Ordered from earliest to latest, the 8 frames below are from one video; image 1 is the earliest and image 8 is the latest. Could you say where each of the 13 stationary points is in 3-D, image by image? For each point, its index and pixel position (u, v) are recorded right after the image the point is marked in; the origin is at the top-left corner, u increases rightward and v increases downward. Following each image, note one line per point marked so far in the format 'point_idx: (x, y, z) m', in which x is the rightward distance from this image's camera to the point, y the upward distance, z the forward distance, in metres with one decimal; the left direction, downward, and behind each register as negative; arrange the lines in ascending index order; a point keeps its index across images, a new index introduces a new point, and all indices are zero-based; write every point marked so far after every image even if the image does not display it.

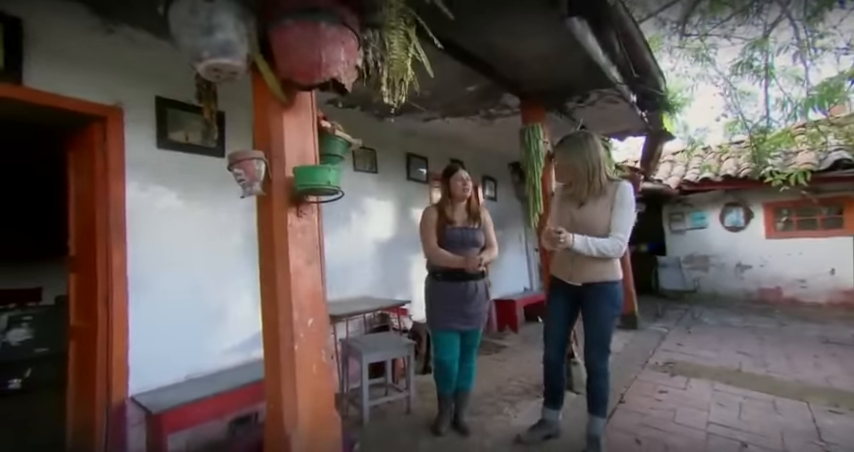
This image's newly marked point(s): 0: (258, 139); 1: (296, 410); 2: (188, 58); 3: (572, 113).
0: (-0.6, +0.3, +1.4) m
1: (-0.4, -0.6, +1.3) m
2: (-0.8, +0.5, +1.3) m
3: (+1.4, +1.1, +3.8) m
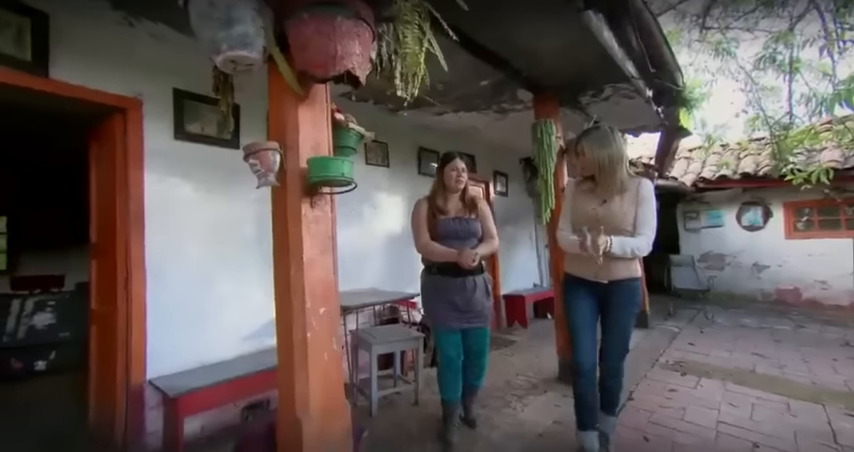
0: (-0.5, +0.3, +1.4) m
1: (-0.4, -0.6, +1.3) m
2: (-0.7, +0.6, +1.3) m
3: (+1.5, +1.1, +3.7) m
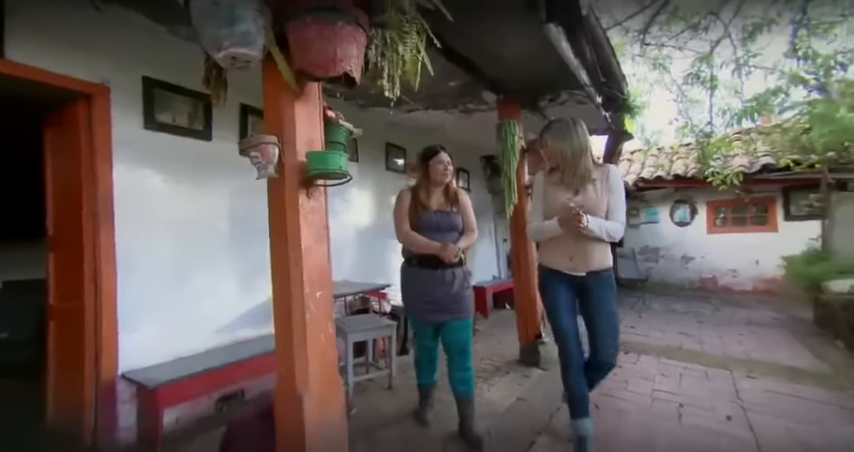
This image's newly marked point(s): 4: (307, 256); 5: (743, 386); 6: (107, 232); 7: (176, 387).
0: (-0.6, +0.4, +1.5) m
1: (-0.4, -0.5, +1.4) m
2: (-0.7, +0.6, +1.3) m
3: (+1.2, +1.2, +4.0) m
4: (-0.4, -0.1, +1.4) m
5: (+2.1, -1.1, +2.6) m
6: (-1.7, 0.0, +2.1) m
7: (-1.3, -0.8, +2.1) m
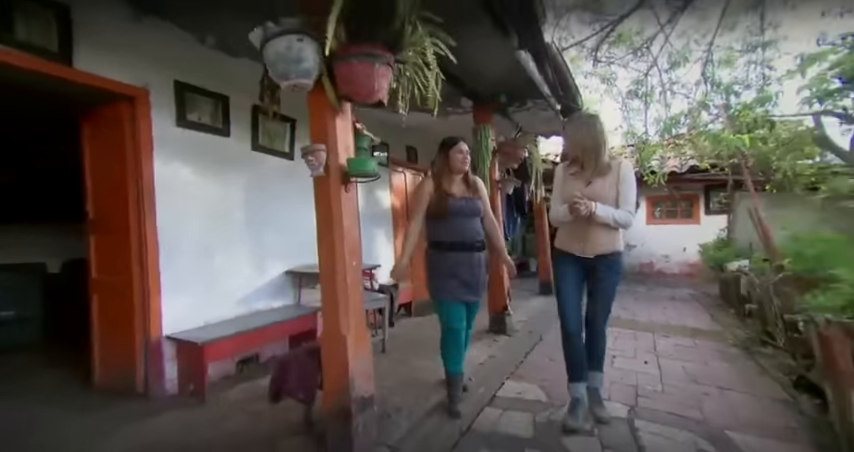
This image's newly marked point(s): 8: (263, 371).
0: (-0.5, +0.4, +2.0) m
1: (-0.4, -0.5, +1.9) m
2: (-0.7, +0.7, +1.8) m
3: (+1.0, +1.3, +4.6) m
4: (-0.4, 0.0, +1.9) m
5: (+2.0, -1.0, +3.4) m
6: (-1.7, 0.0, +2.5) m
7: (-1.3, -0.7, +2.5) m
8: (-1.2, -1.1, +3.0) m
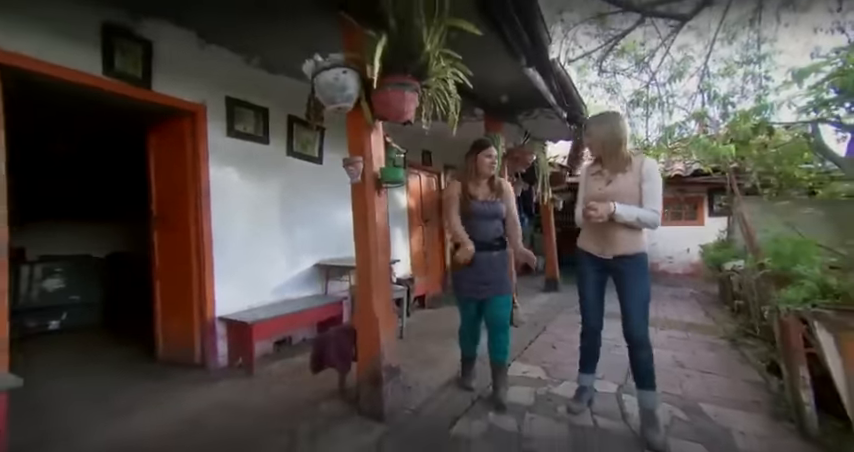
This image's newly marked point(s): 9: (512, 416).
0: (-0.4, +0.4, +2.3) m
1: (-0.3, -0.4, +2.3) m
2: (-0.6, +0.7, +2.2) m
3: (+1.2, +1.3, +5.0) m
4: (-0.3, 0.0, +2.3) m
5: (+2.1, -1.0, +3.7) m
6: (-1.6, +0.1, +2.9) m
7: (-1.2, -0.7, +2.9) m
8: (-1.1, -1.1, +3.4) m
9: (+0.5, -1.0, +2.2) m
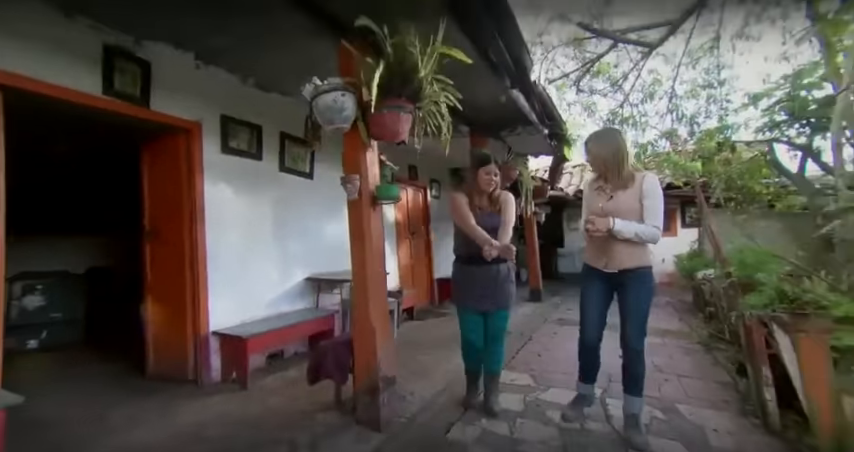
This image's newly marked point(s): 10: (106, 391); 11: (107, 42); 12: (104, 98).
0: (-0.5, +0.4, +2.4) m
1: (-0.3, -0.5, +2.4) m
2: (-0.6, +0.6, +2.3) m
3: (+1.0, +1.1, +5.1) m
4: (-0.3, -0.1, +2.4) m
5: (+2.0, -1.1, +3.9) m
6: (-1.6, 0.0, +2.9) m
7: (-1.3, -0.8, +2.9) m
8: (-1.2, -1.2, +3.4) m
9: (+0.4, -1.1, +2.3) m
10: (-2.3, -1.2, +2.9) m
11: (-2.0, +1.1, +2.5) m
12: (-1.9, +0.8, +2.4) m
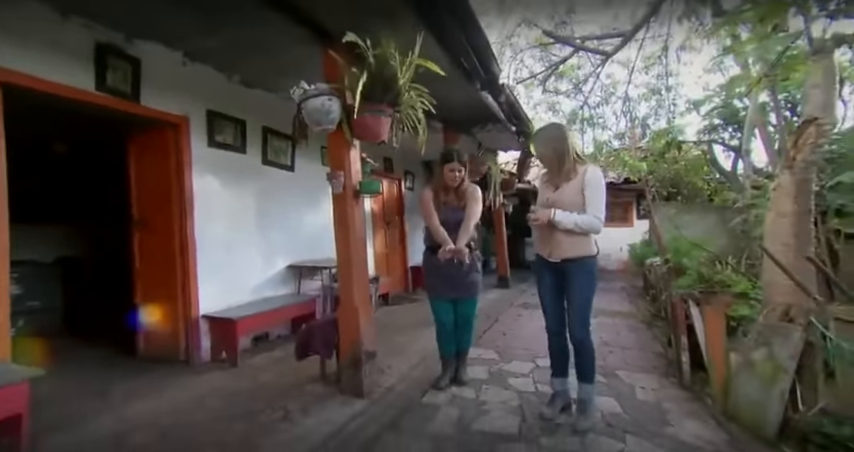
0: (-0.6, +0.4, +2.7) m
1: (-0.5, -0.5, +2.6) m
2: (-0.7, +0.6, +2.5) m
3: (+0.7, +1.2, +5.5) m
4: (-0.5, -0.1, +2.7) m
5: (+1.8, -1.0, +4.3) m
6: (-1.8, 0.0, +3.1) m
7: (-1.4, -0.8, +3.2) m
8: (-1.4, -1.1, +3.7) m
9: (+0.3, -1.1, +2.6) m
10: (-2.5, -1.1, +3.1) m
11: (-2.1, +1.2, +2.6) m
12: (-2.1, +0.8, +2.5) m
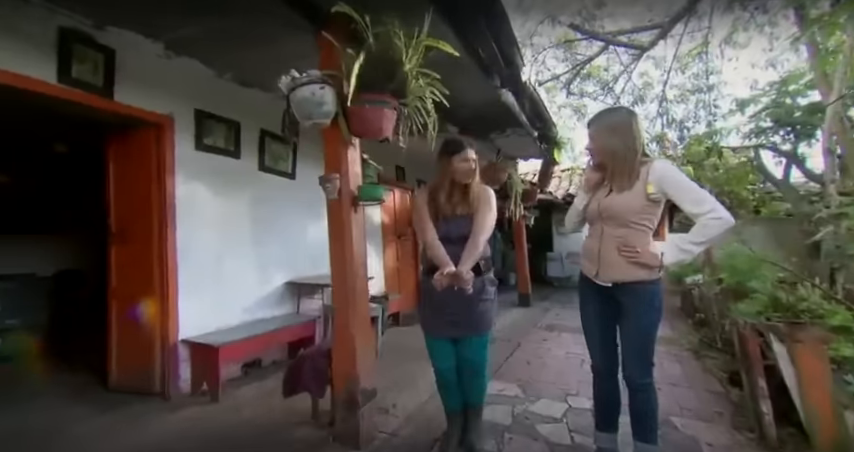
0: (-0.6, +0.3, +2.3) m
1: (-0.4, -0.5, +2.2) m
2: (-0.7, +0.6, +2.1) m
3: (+0.8, +1.1, +5.1) m
4: (-0.4, -0.1, +2.3) m
5: (+1.9, -1.2, +3.8) m
6: (-1.8, 0.0, +2.8) m
7: (-1.4, -0.8, +2.8) m
8: (-1.3, -1.2, +3.3) m
9: (+0.3, -1.1, +2.2) m
10: (-2.4, -1.2, +2.7) m
11: (-2.0, +1.1, +2.3) m
12: (-2.0, +0.8, +2.2) m
